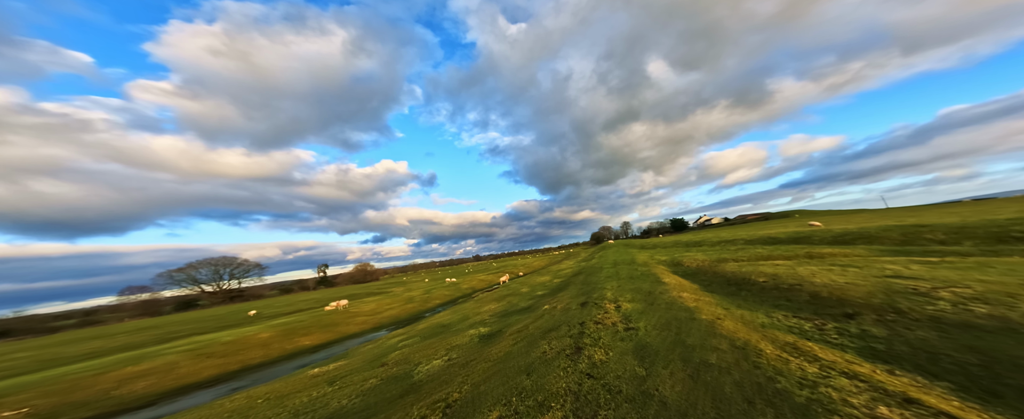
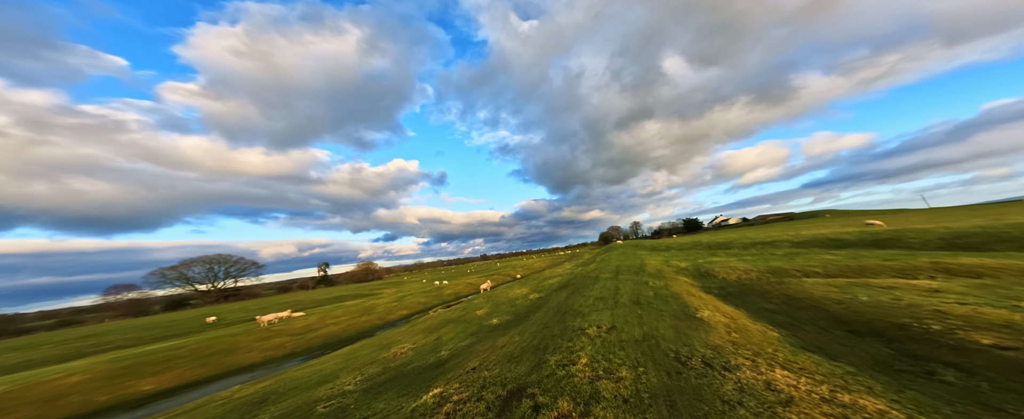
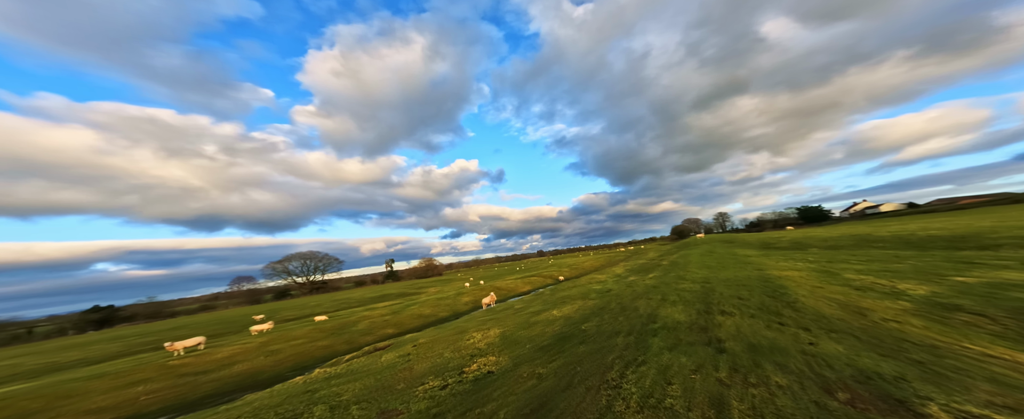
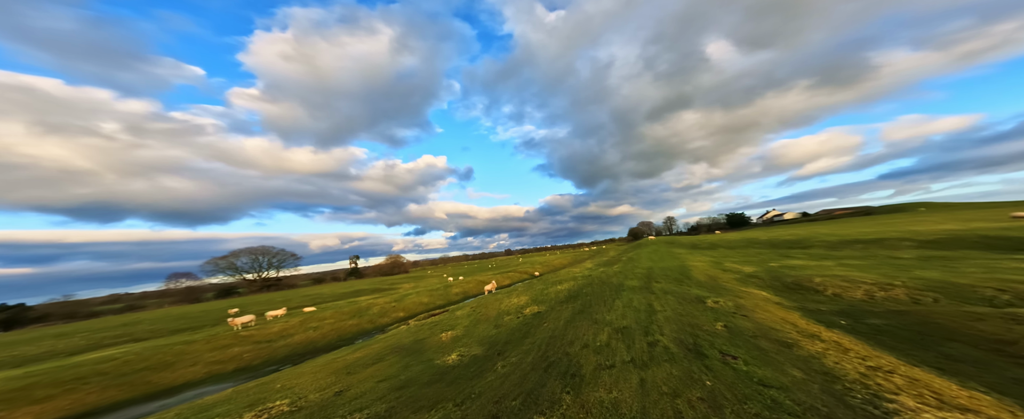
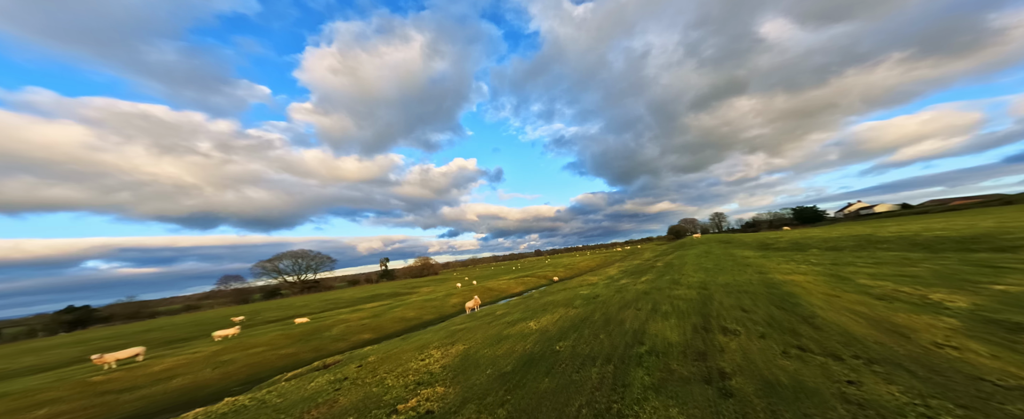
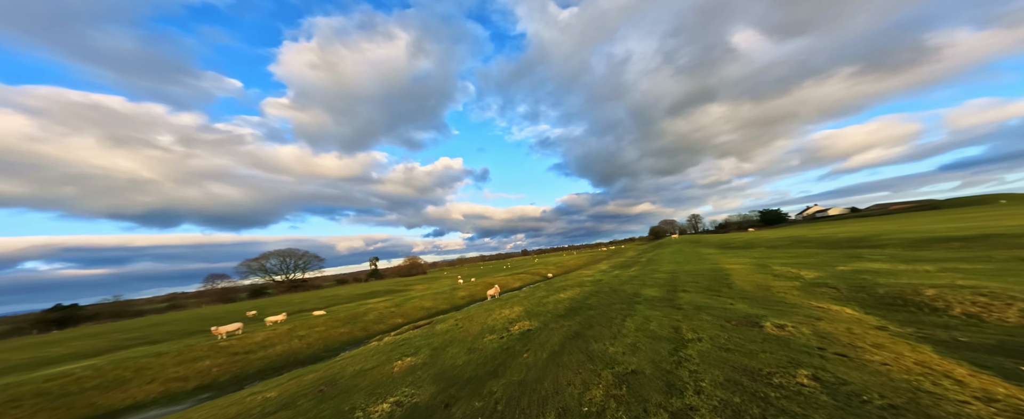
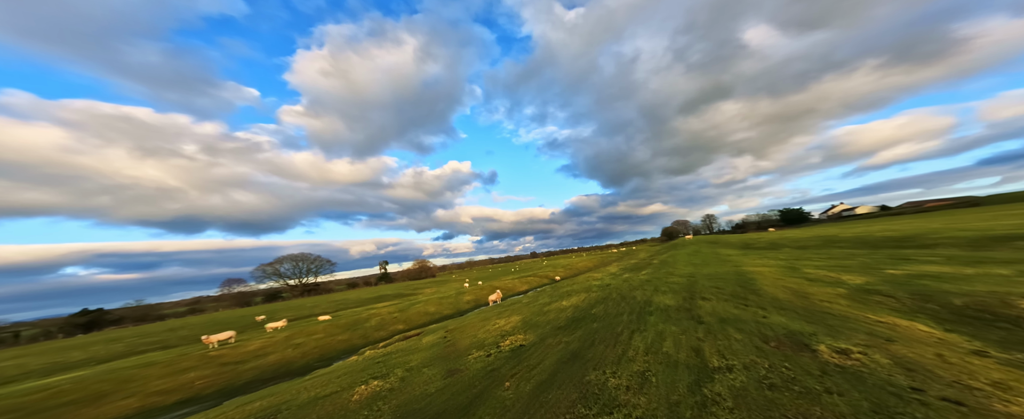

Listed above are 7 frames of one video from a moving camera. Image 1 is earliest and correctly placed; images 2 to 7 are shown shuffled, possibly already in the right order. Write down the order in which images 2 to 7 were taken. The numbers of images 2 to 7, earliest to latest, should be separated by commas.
2, 4, 6, 7, 3, 5
